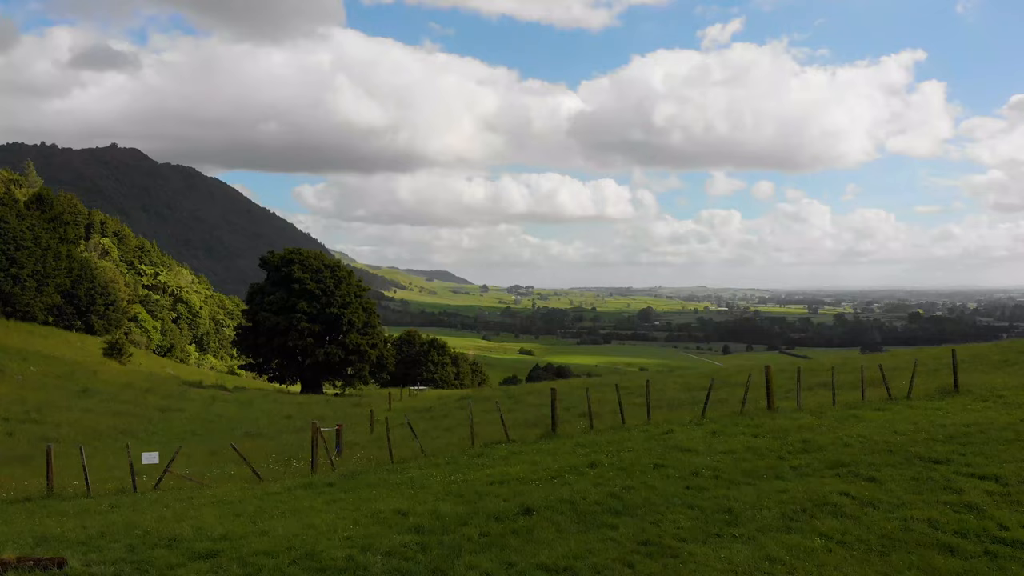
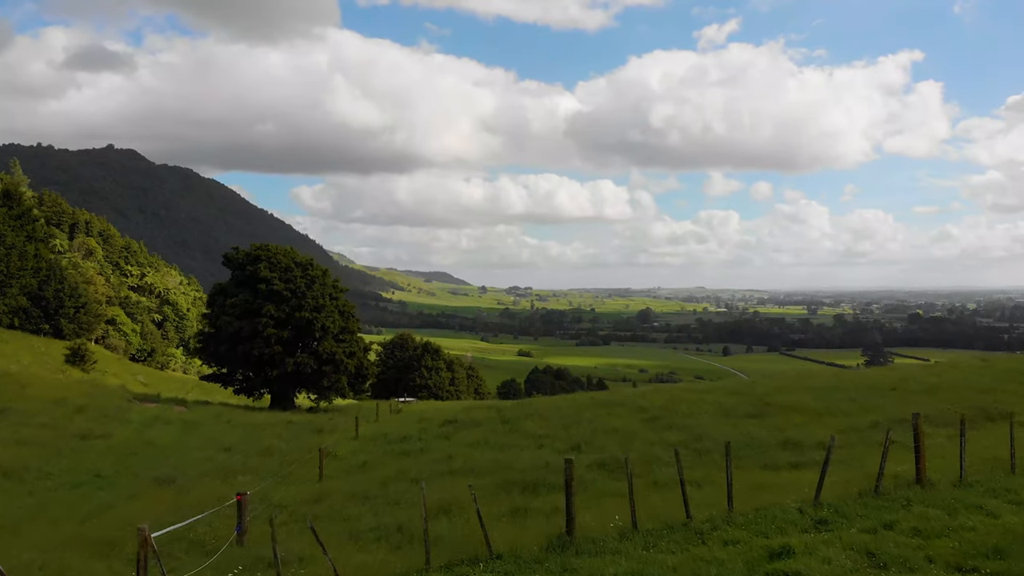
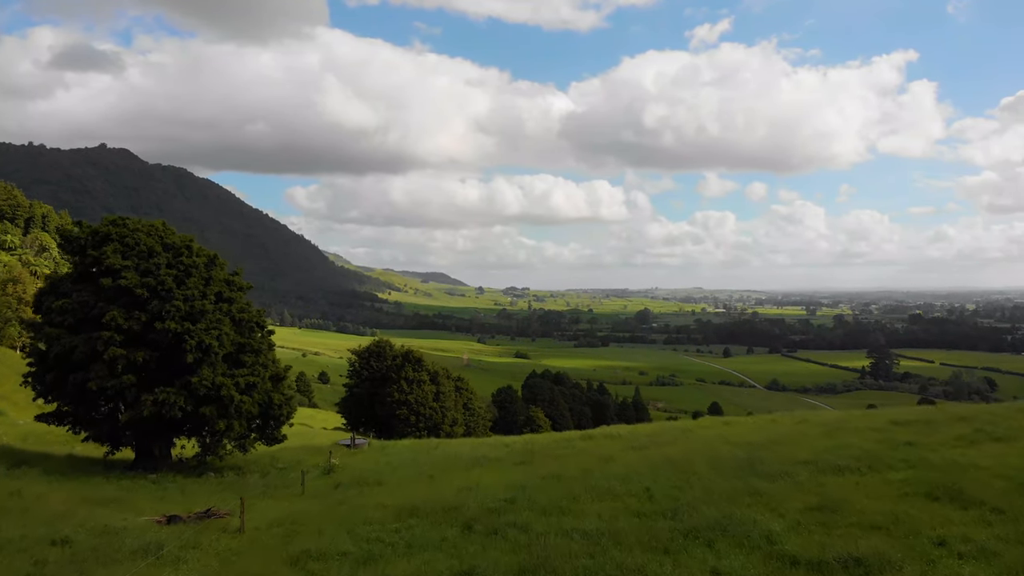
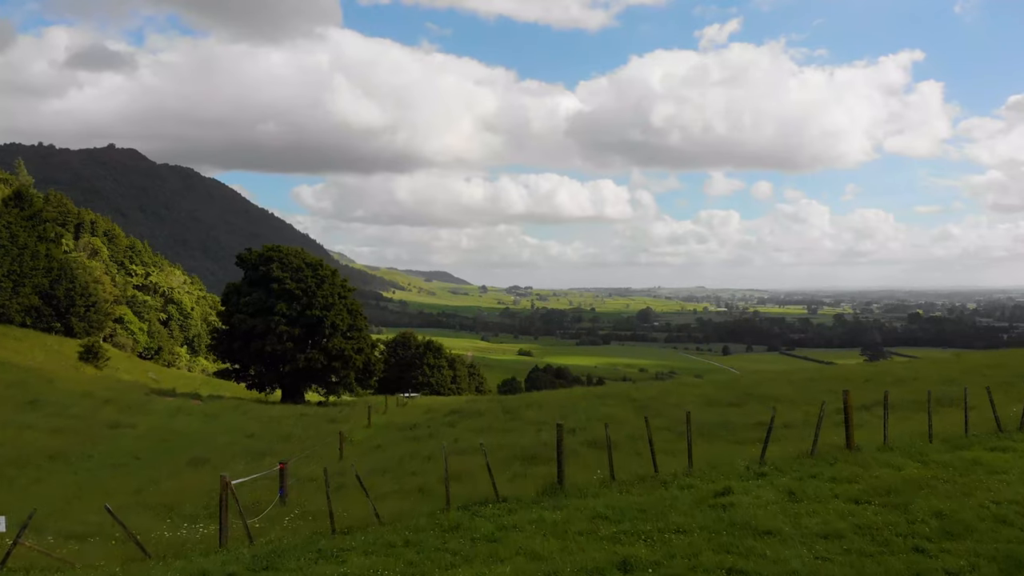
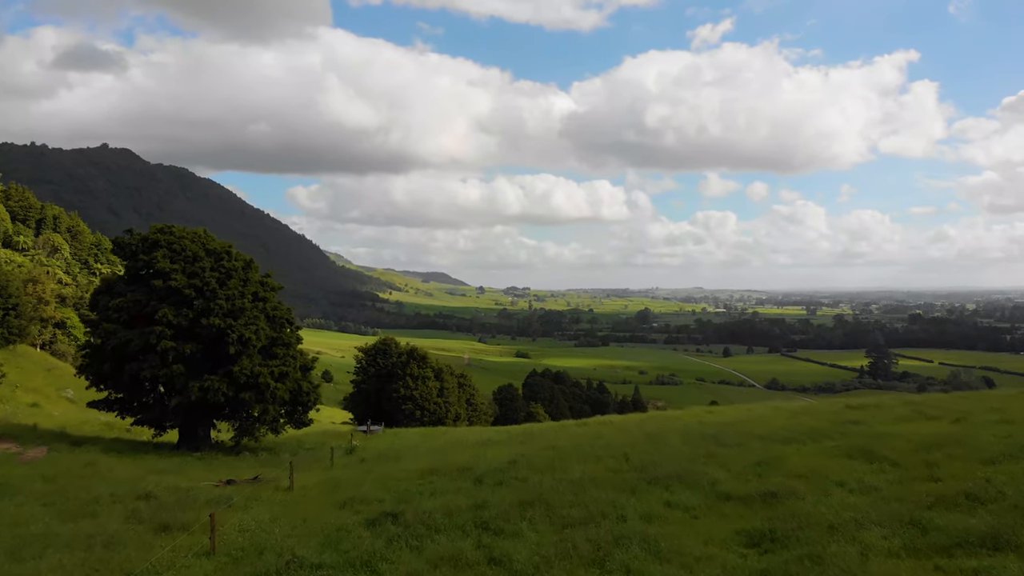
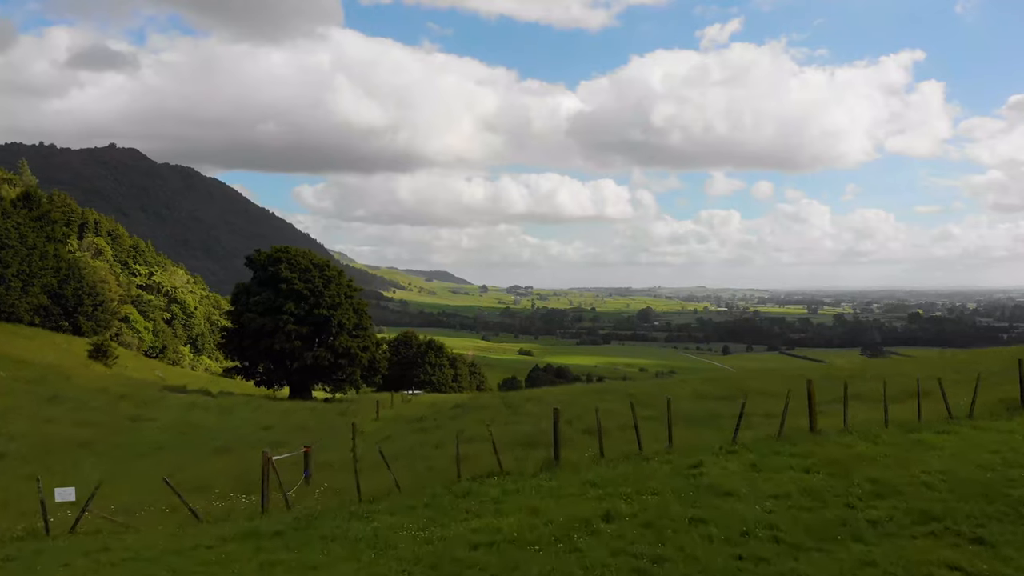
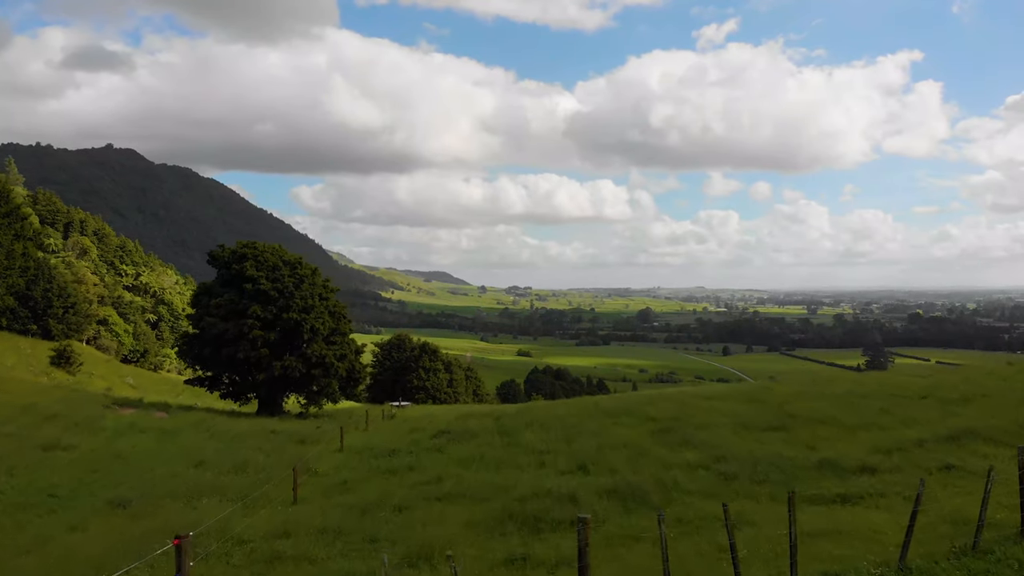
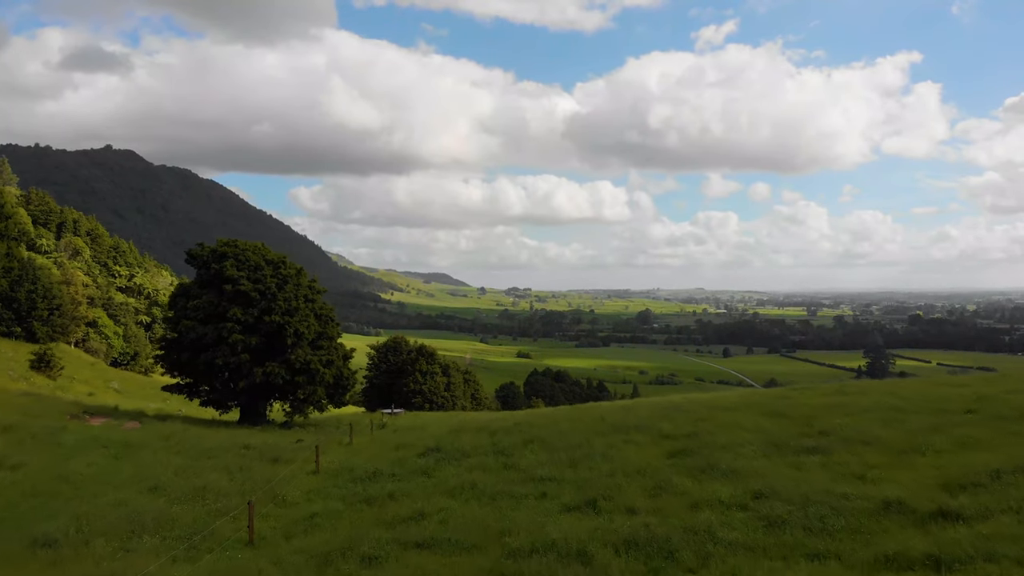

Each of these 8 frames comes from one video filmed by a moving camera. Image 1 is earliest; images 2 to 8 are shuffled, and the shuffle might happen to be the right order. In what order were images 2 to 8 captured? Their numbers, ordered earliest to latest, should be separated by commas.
6, 4, 2, 7, 8, 5, 3
